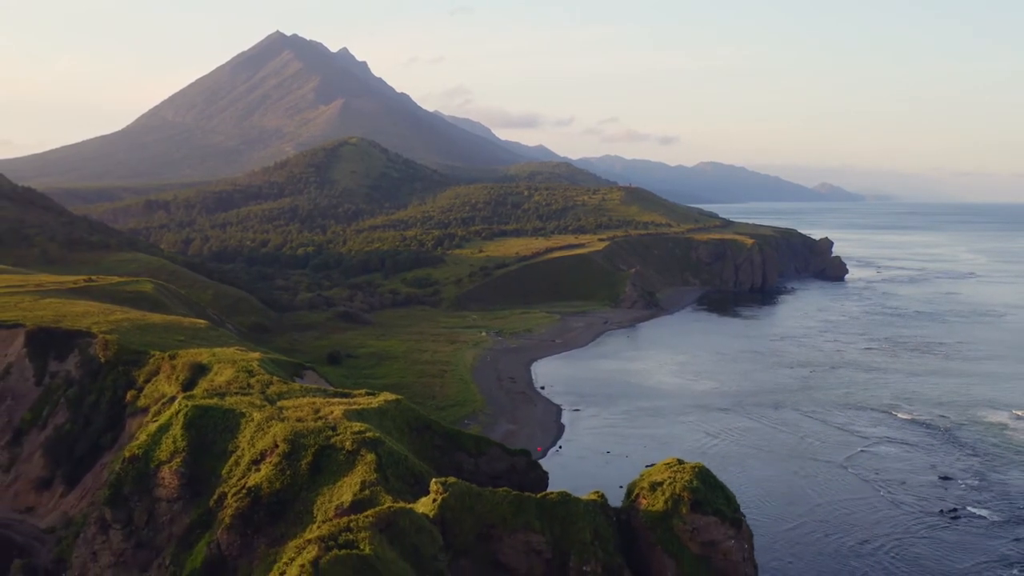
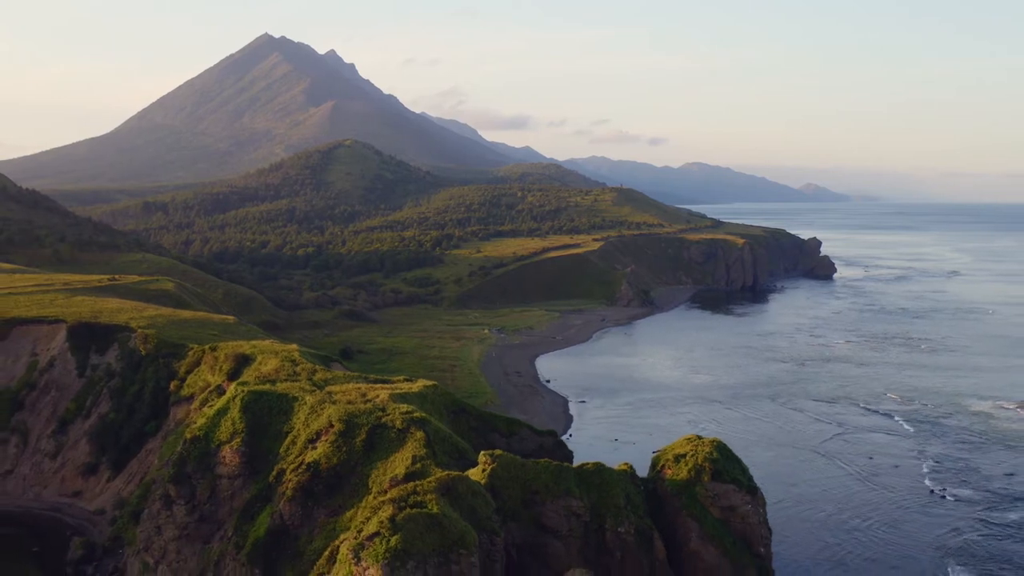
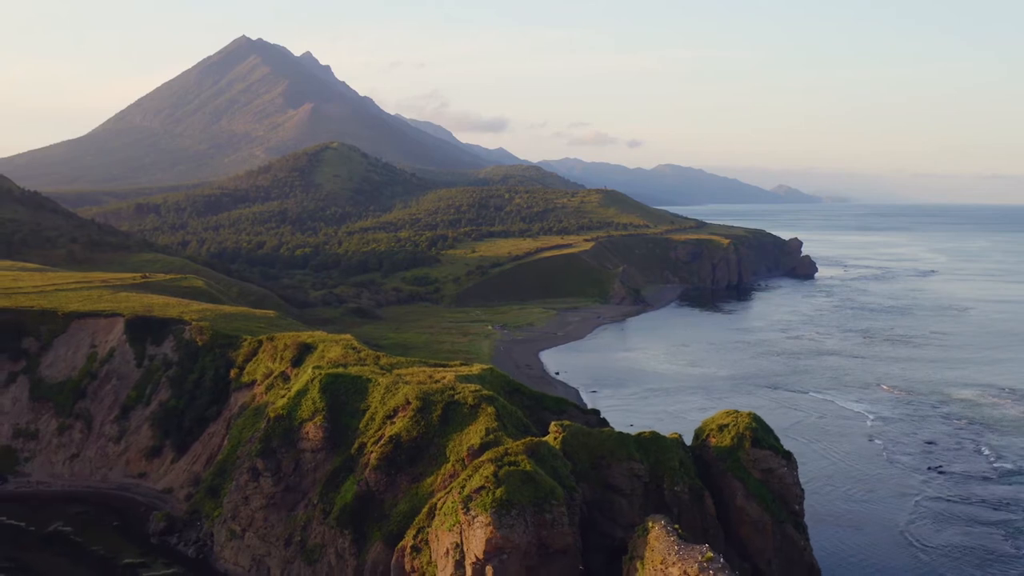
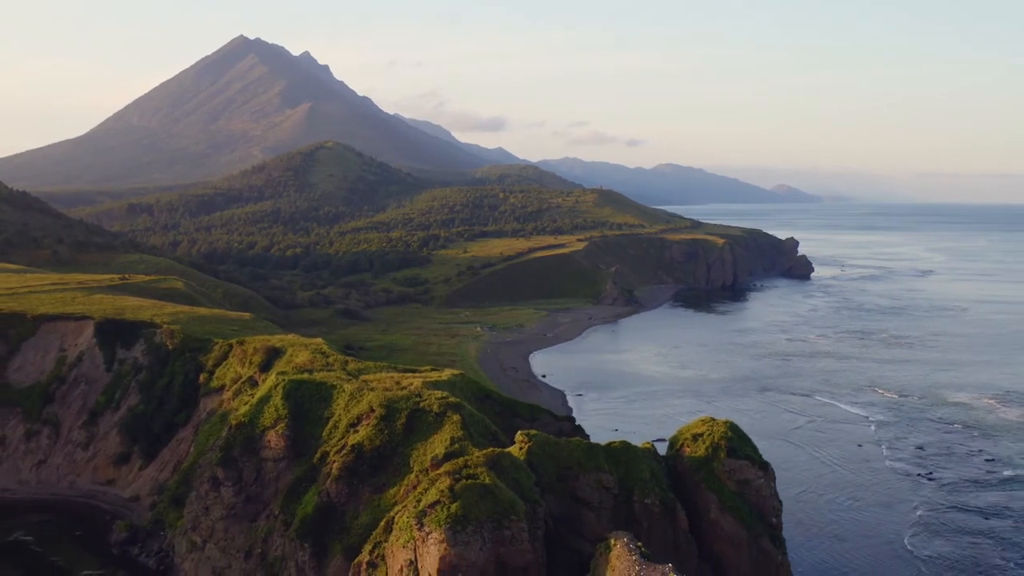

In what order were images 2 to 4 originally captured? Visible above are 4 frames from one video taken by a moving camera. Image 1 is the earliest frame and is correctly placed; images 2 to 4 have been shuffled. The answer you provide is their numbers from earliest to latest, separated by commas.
2, 4, 3
